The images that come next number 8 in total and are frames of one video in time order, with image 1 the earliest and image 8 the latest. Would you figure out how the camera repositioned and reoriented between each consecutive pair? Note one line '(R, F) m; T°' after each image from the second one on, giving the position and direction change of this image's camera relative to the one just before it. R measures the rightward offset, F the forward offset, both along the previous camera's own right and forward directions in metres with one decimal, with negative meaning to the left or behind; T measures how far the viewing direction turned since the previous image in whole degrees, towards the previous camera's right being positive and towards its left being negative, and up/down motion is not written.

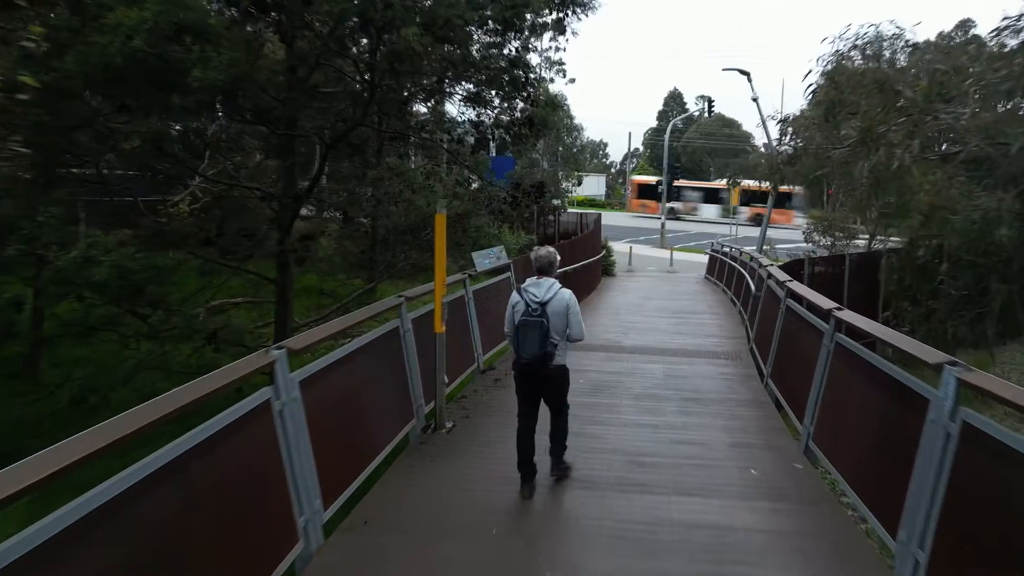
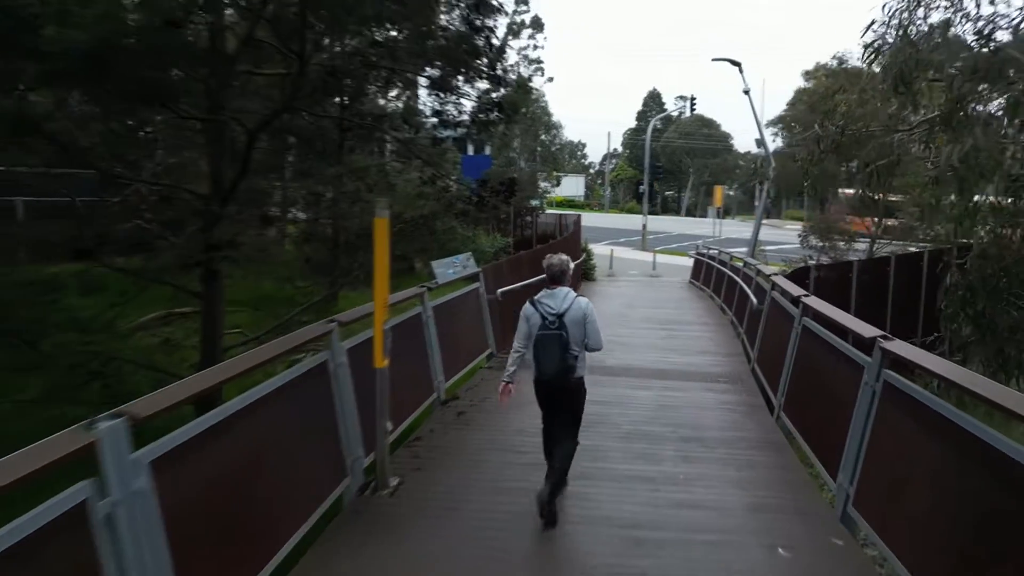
(+0.1, +1.1) m; +2°
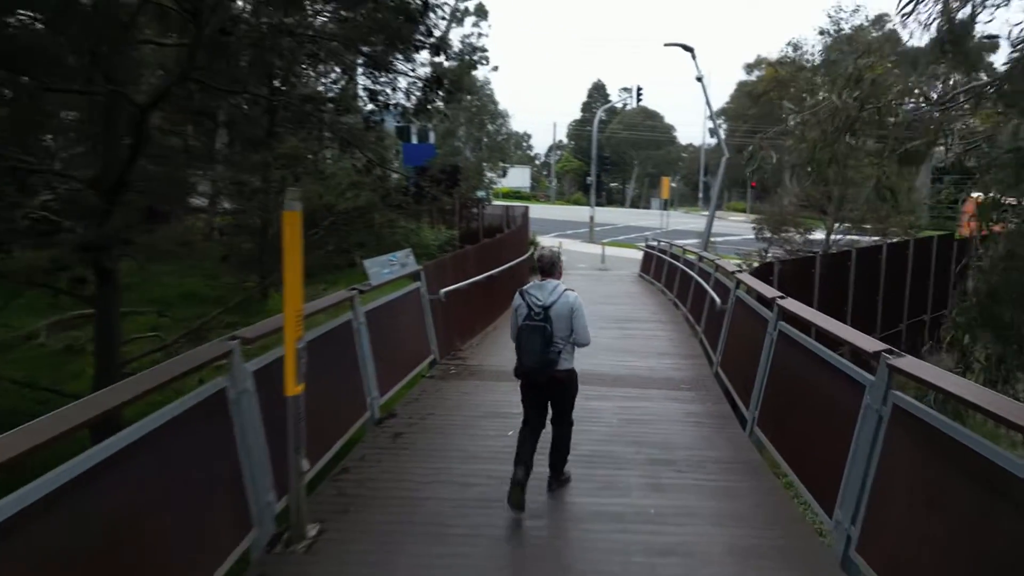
(0.0, +0.7) m; +4°
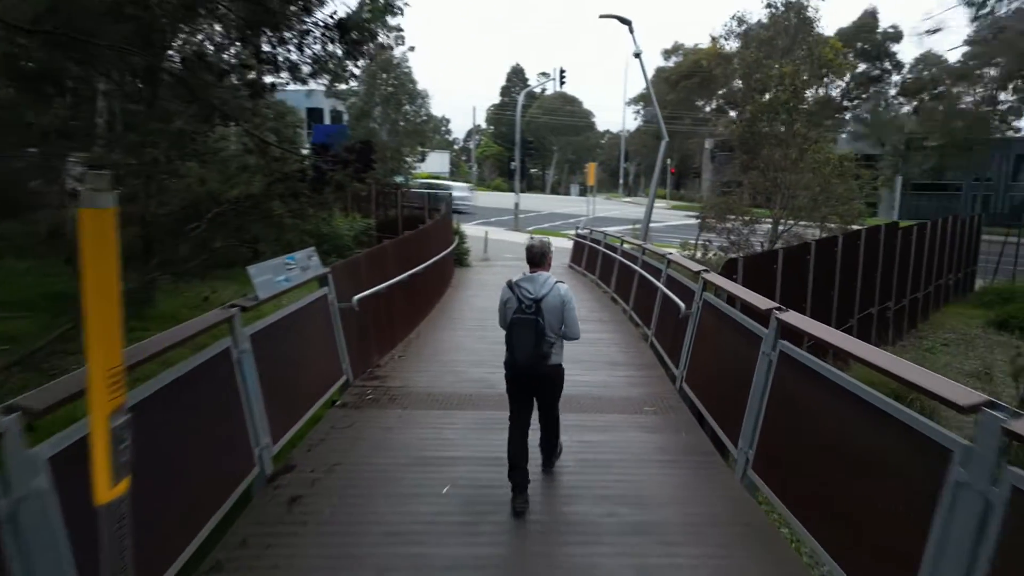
(-0.1, +1.2) m; +6°
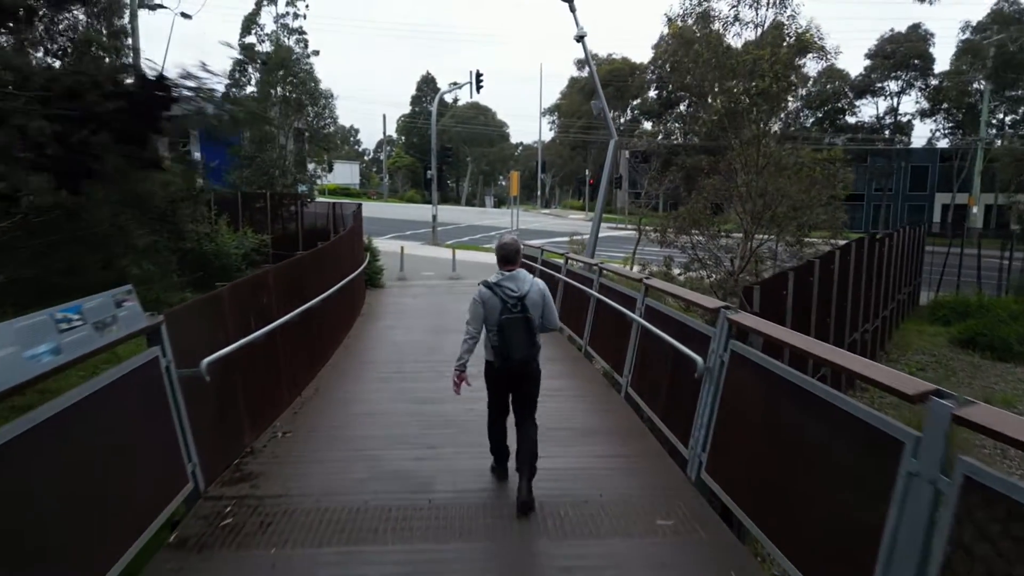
(-0.1, +2.0) m; +7°
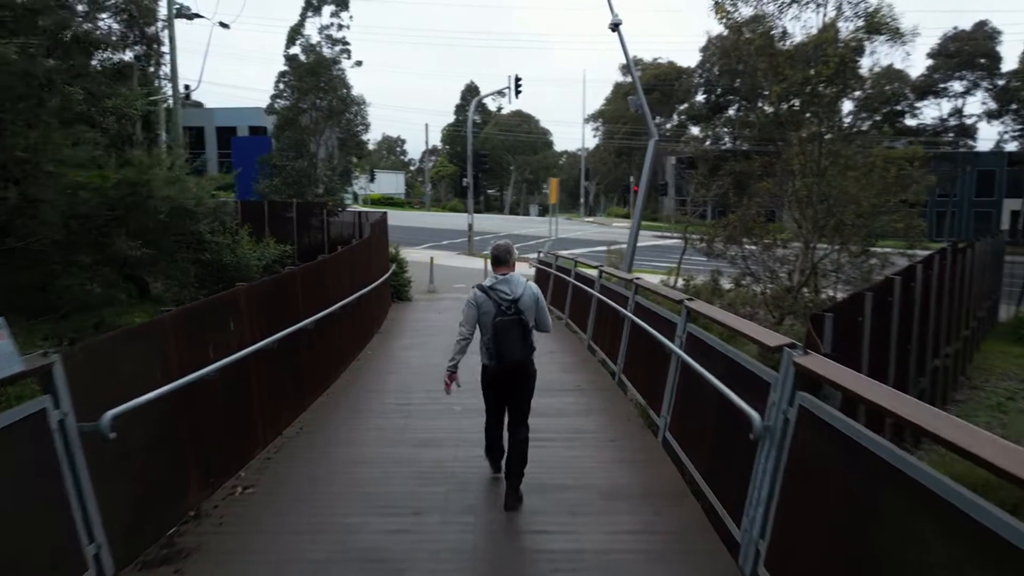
(+0.2, +1.0) m; -4°
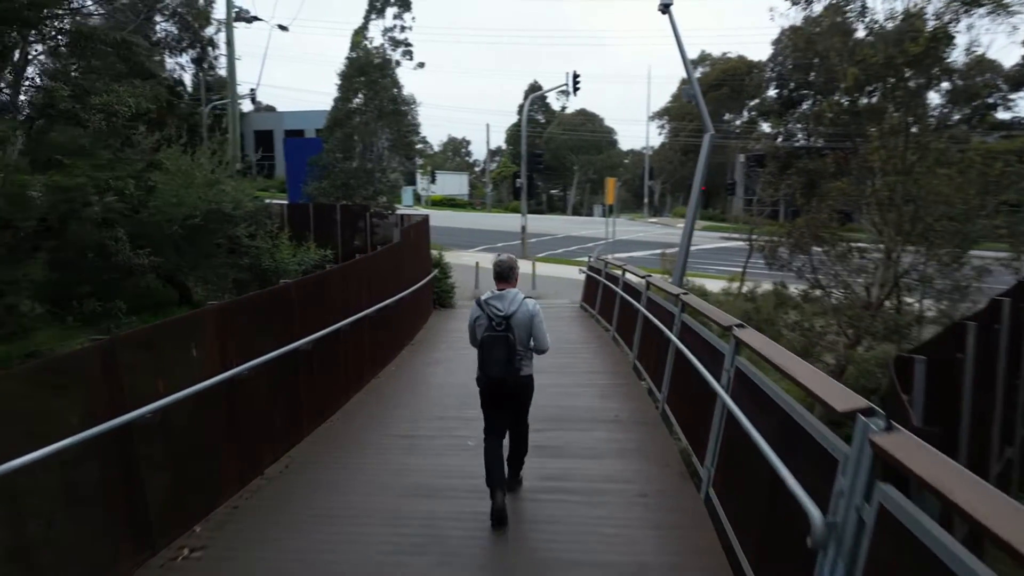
(+0.3, +0.8) m; -5°
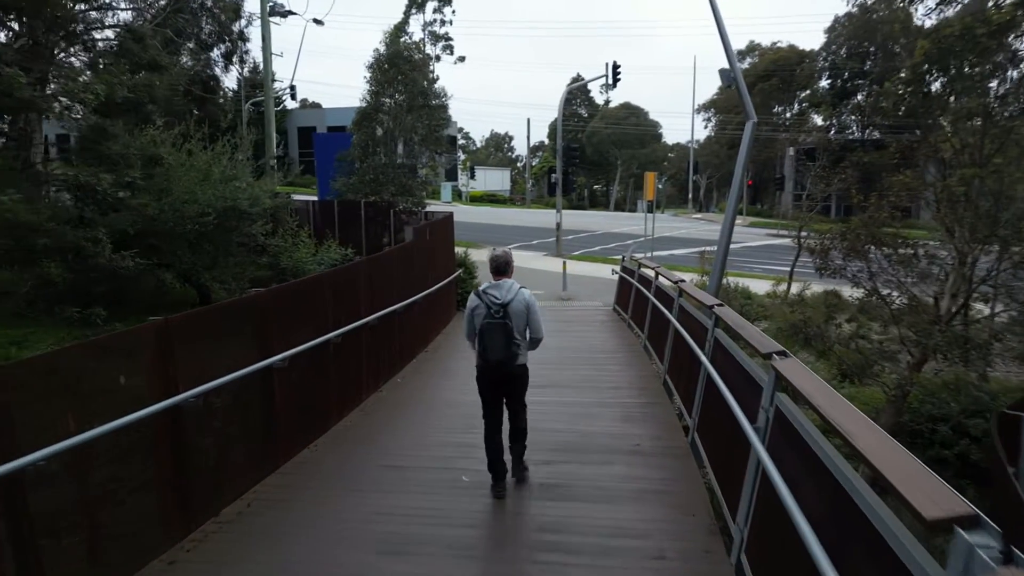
(+0.3, +0.8) m; -3°
